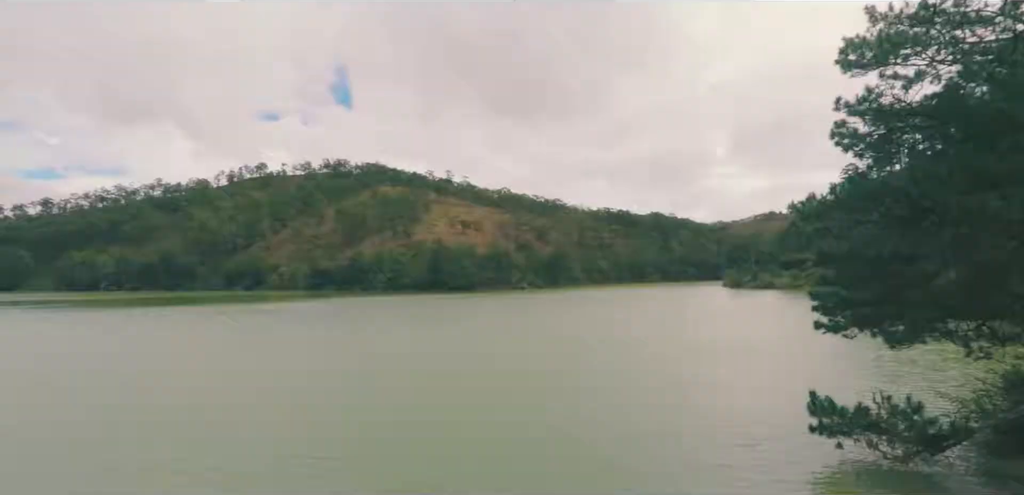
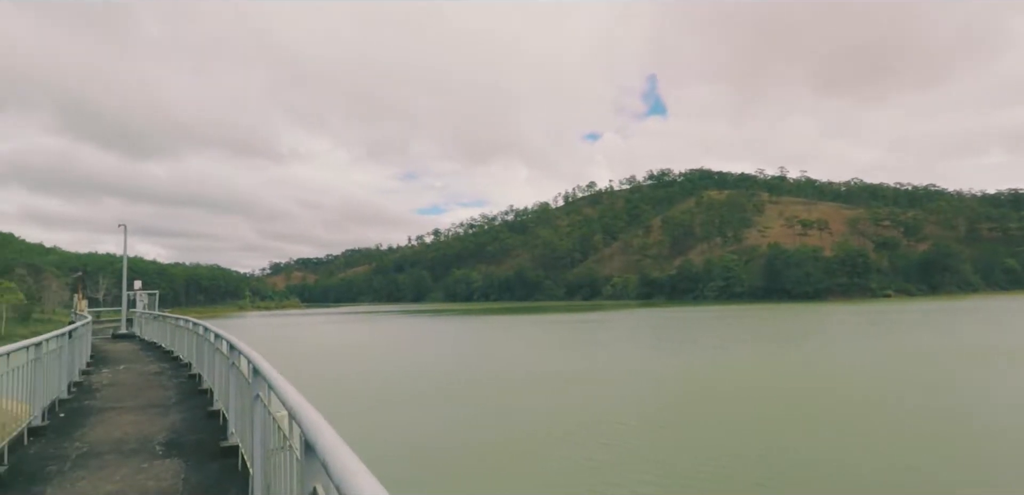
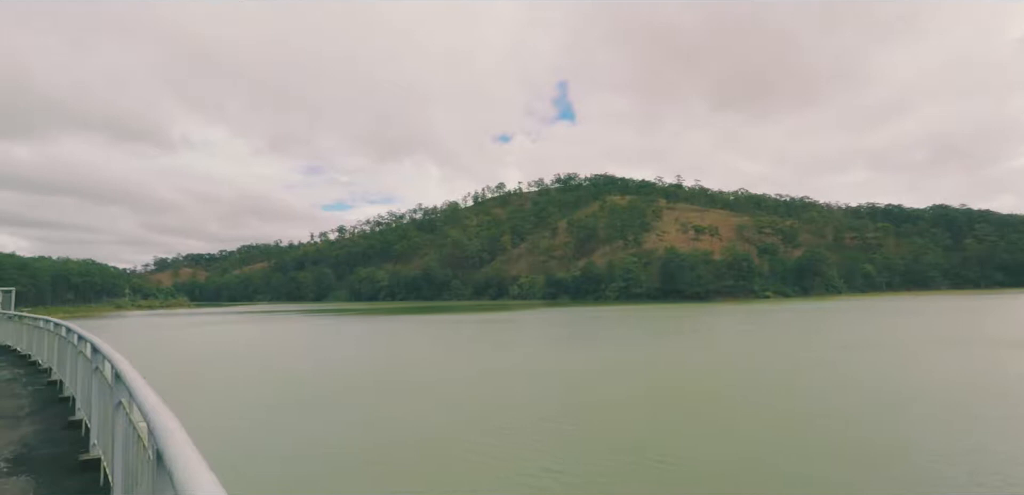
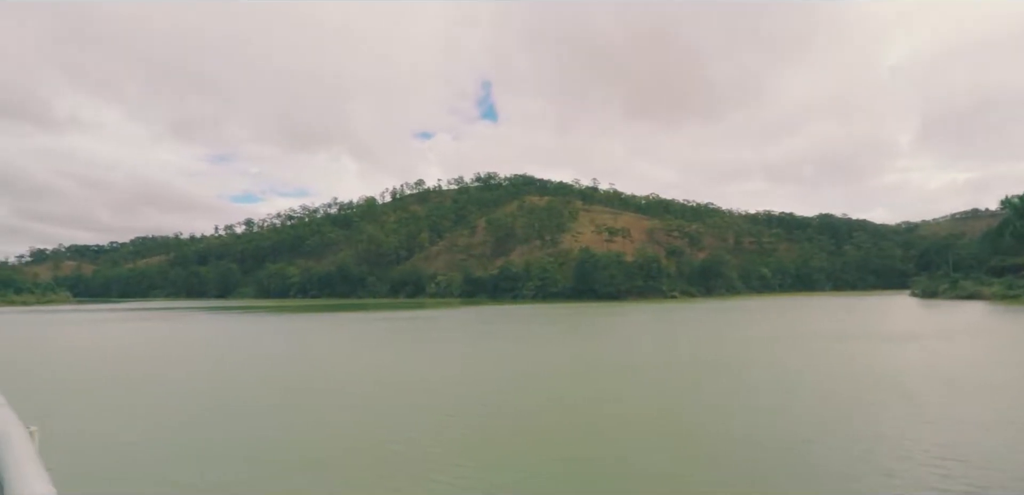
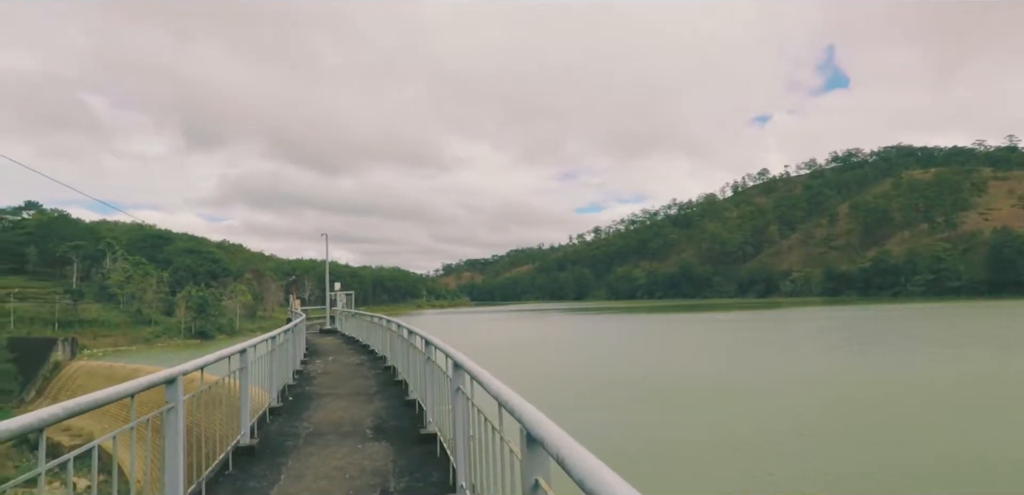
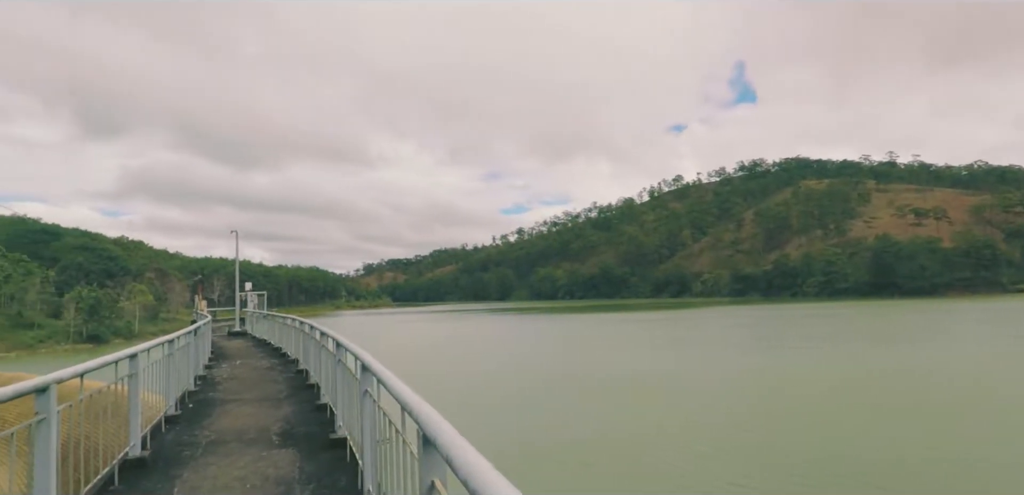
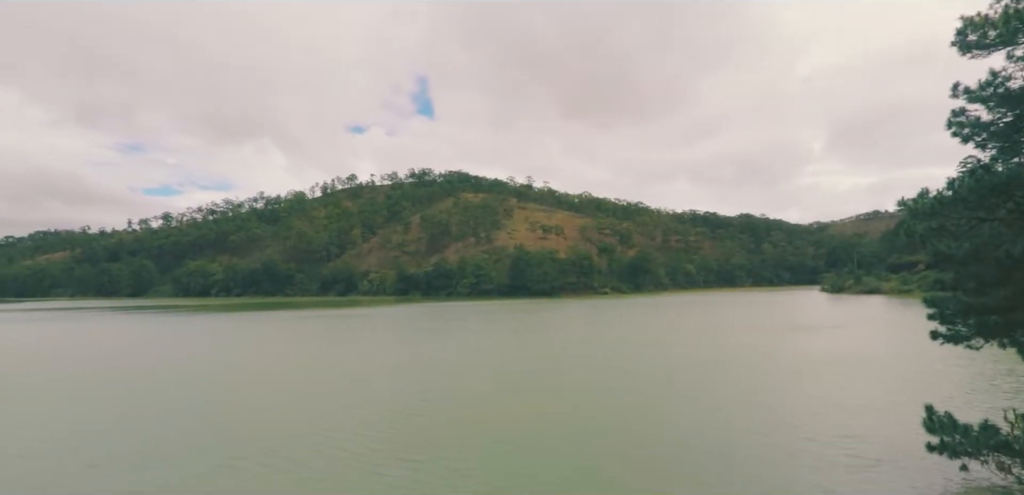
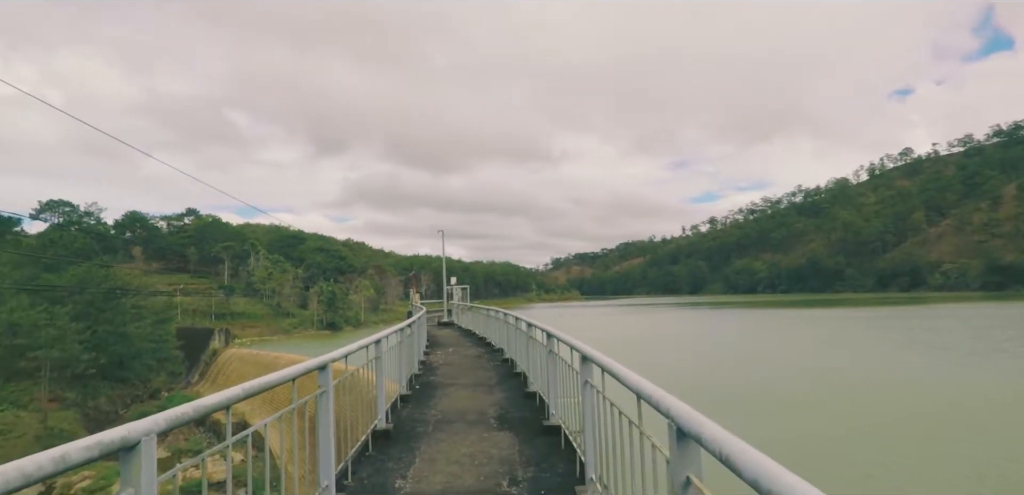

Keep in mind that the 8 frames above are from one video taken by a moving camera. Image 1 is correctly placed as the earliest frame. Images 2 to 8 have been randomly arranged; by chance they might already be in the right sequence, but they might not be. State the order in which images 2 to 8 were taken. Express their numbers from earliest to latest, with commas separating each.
7, 4, 3, 2, 6, 5, 8
